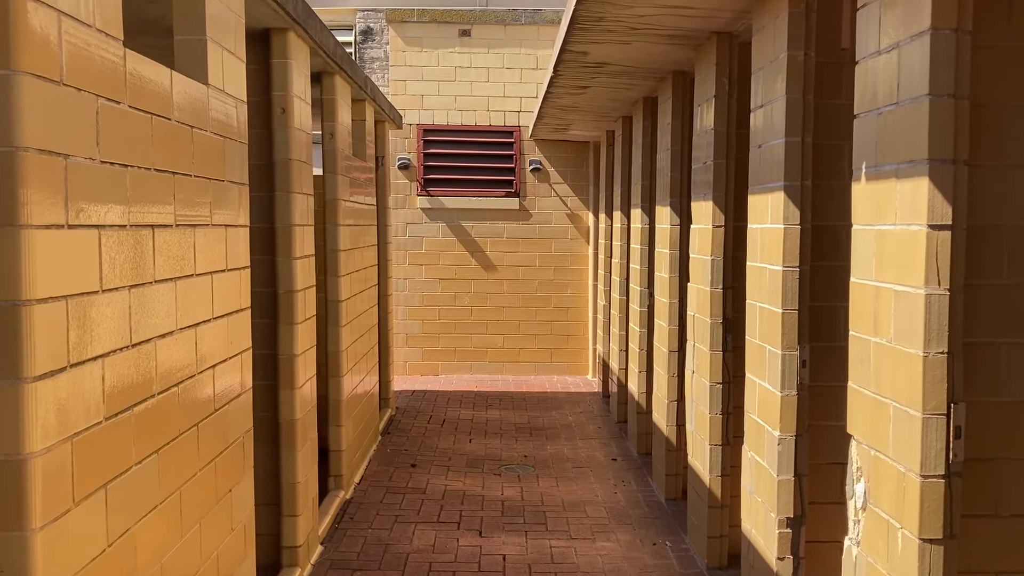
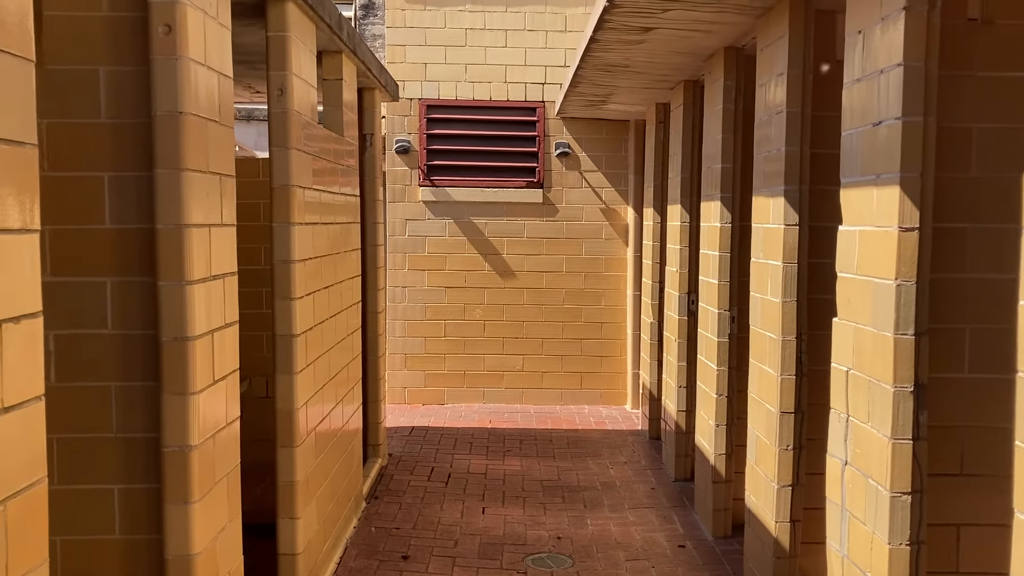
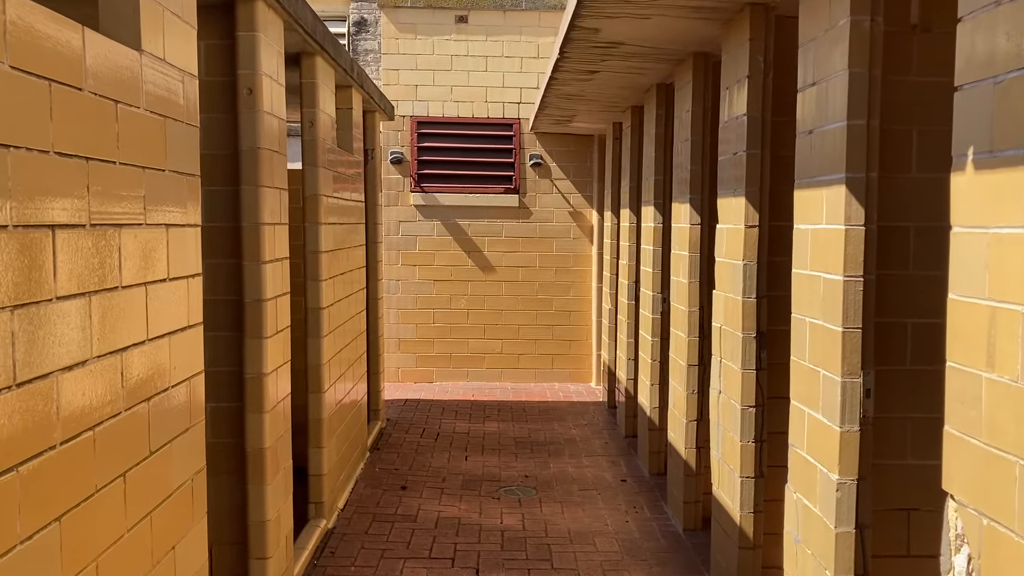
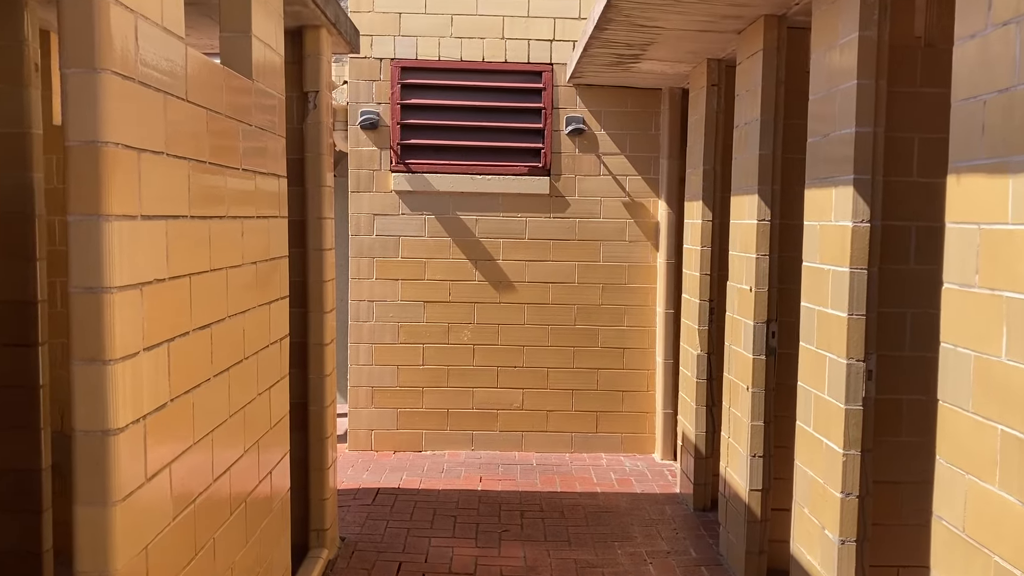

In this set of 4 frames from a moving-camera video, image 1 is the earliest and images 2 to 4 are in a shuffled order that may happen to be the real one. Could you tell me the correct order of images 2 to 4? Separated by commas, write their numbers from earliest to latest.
3, 2, 4
